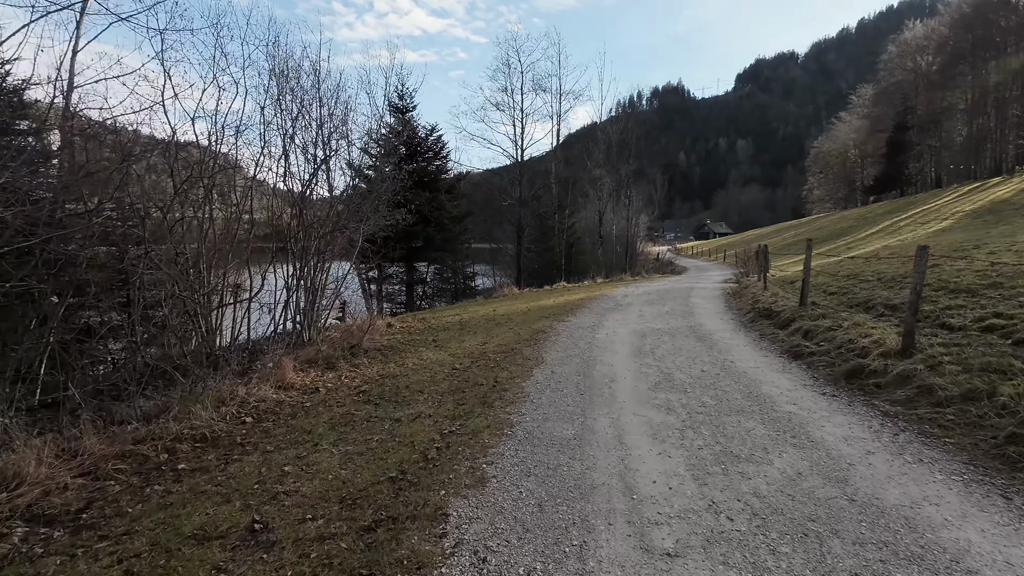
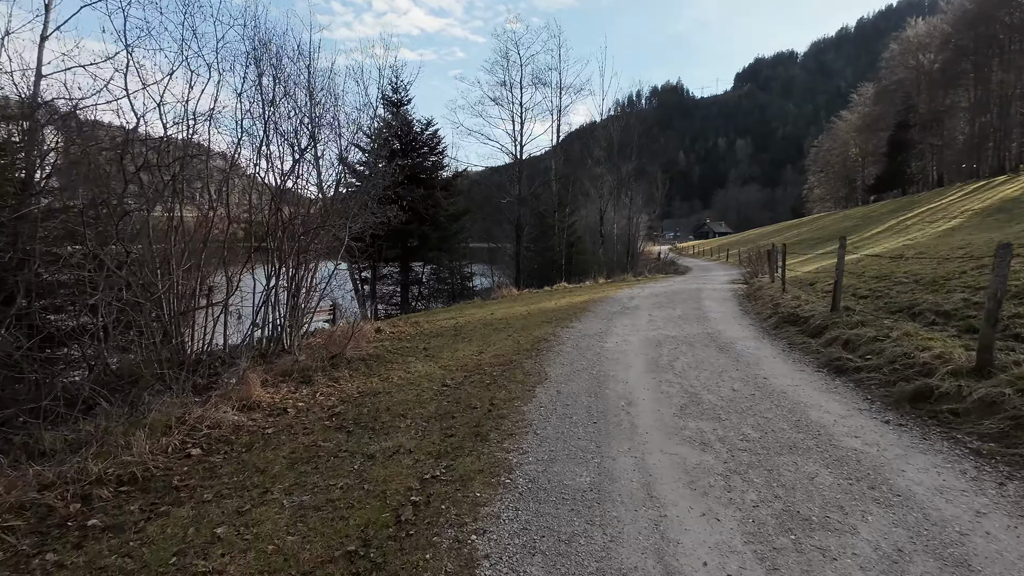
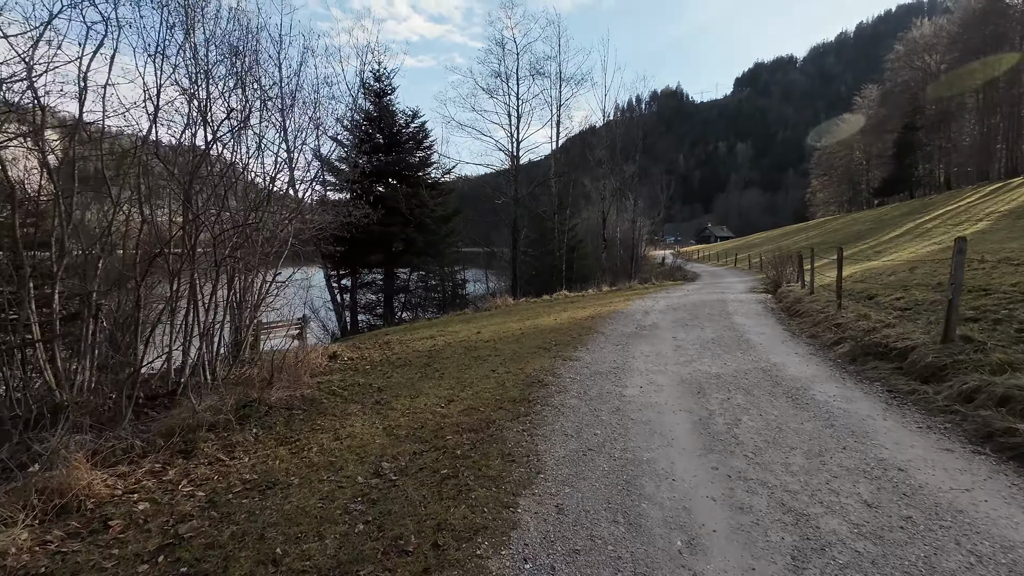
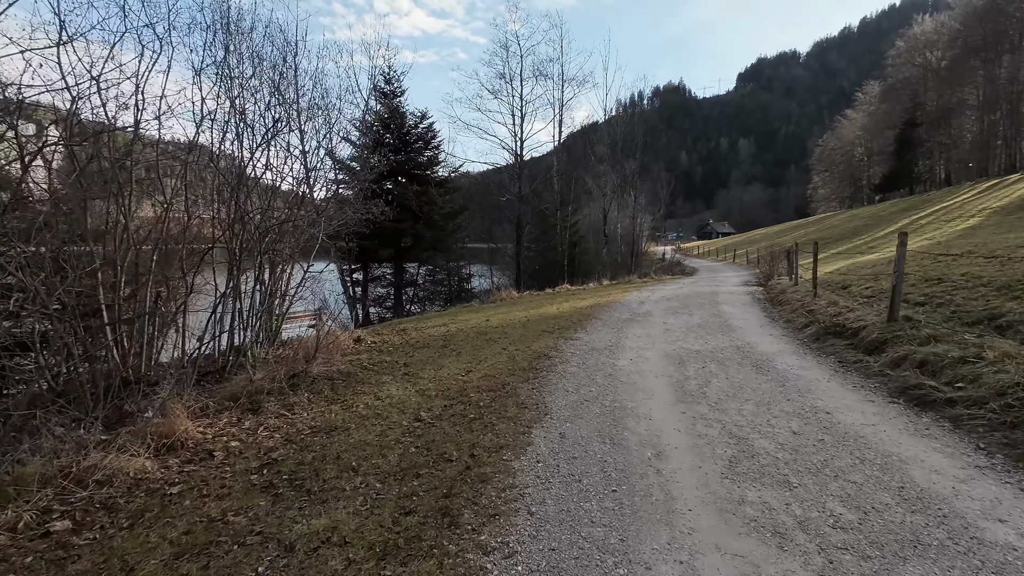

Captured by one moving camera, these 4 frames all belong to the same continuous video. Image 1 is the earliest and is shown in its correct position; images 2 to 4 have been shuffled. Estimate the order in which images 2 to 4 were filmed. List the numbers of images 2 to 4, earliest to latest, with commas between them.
2, 4, 3
